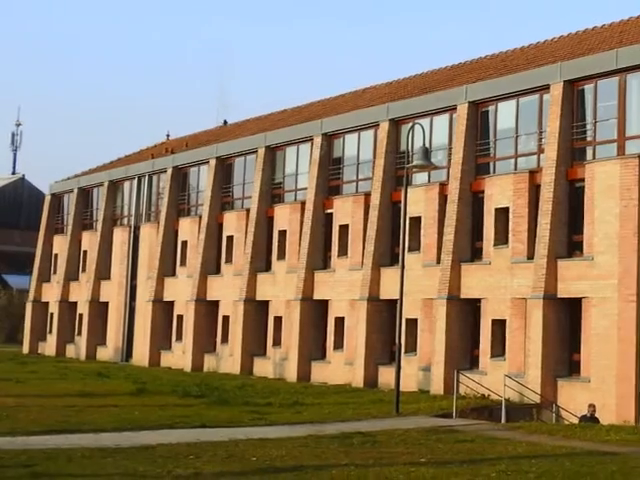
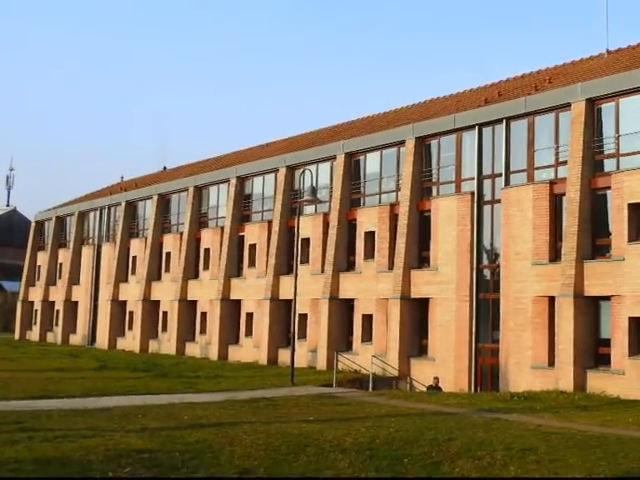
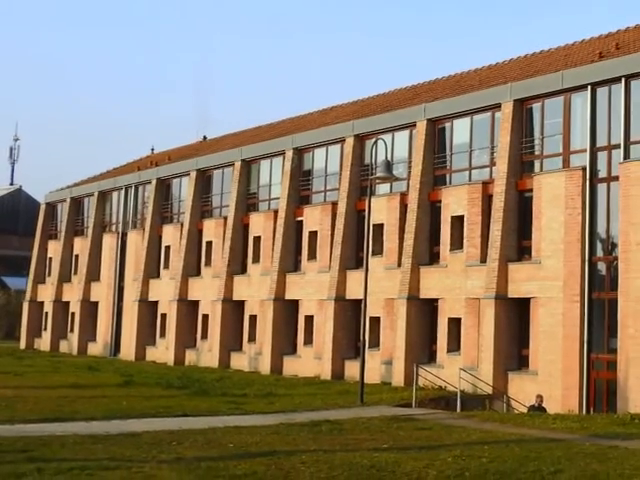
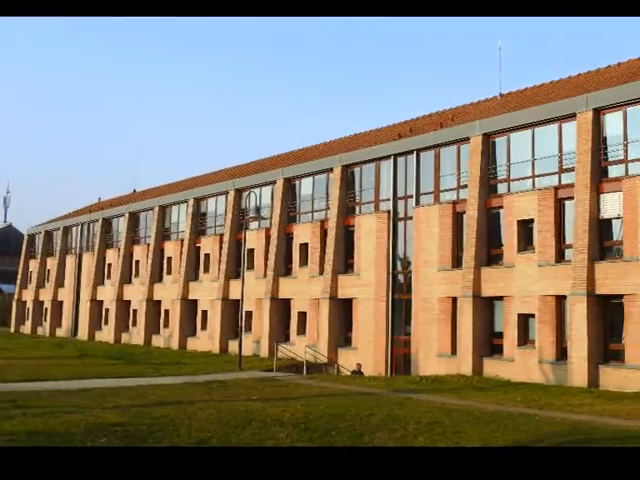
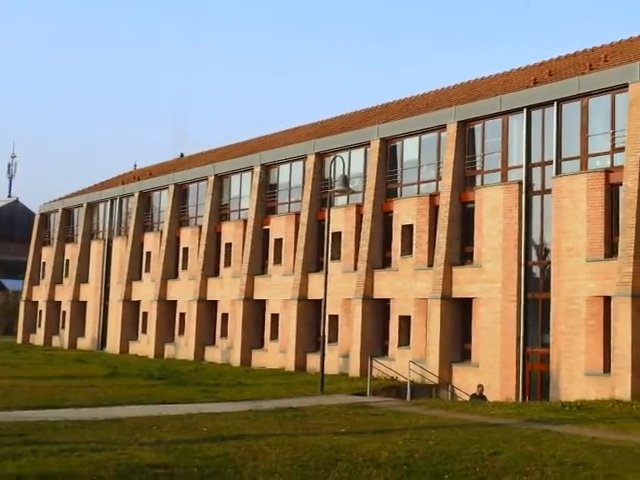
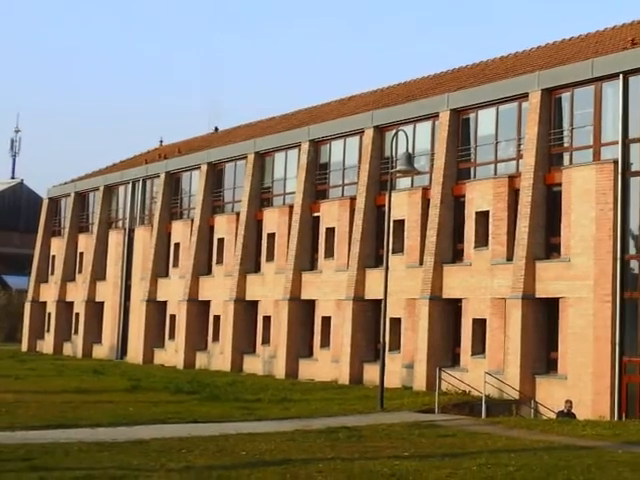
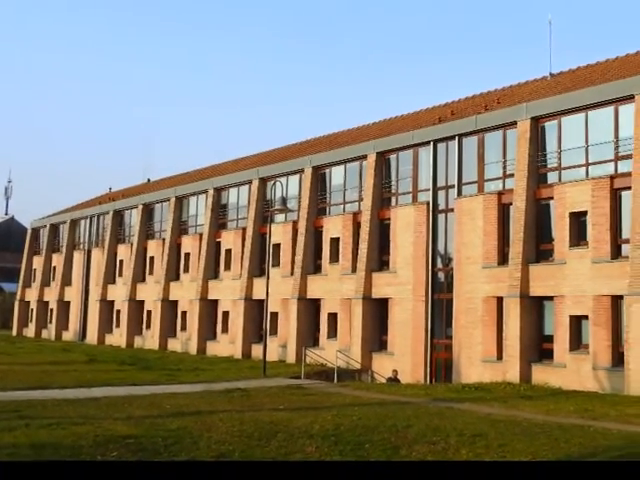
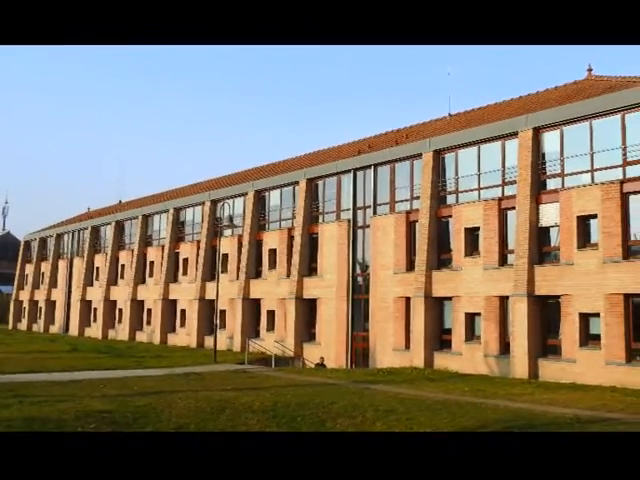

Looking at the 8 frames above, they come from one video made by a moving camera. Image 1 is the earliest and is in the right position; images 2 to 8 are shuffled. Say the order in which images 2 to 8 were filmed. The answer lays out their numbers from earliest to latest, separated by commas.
6, 3, 5, 2, 7, 4, 8
